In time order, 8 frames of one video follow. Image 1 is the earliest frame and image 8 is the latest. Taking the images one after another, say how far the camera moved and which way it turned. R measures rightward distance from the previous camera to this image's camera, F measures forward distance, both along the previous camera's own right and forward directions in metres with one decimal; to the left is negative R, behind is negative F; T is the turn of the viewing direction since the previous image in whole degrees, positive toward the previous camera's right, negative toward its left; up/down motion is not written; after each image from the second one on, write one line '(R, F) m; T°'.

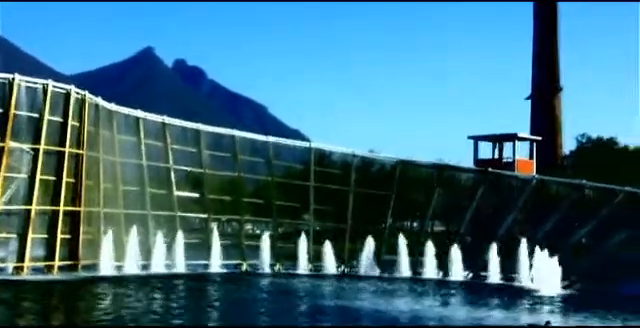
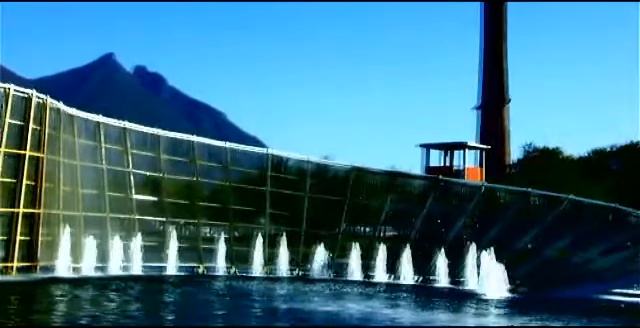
(+0.1, -0.7) m; +2°
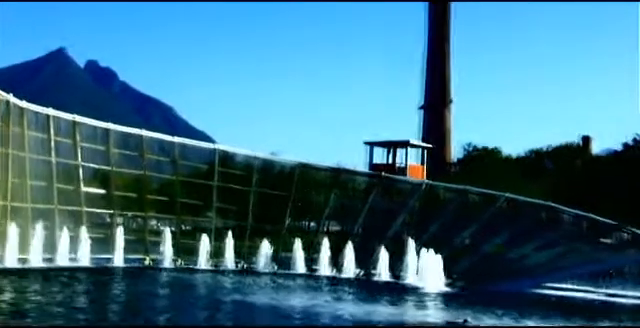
(+0.1, -0.7) m; +3°
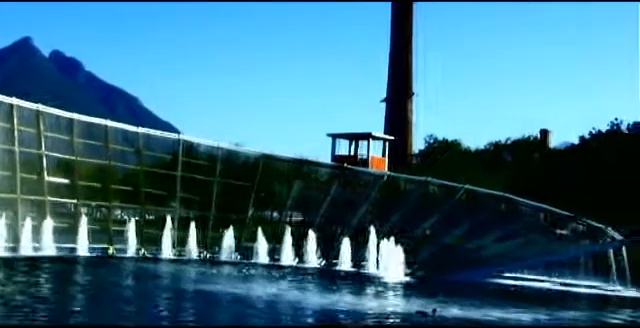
(+0.2, -0.3) m; +2°
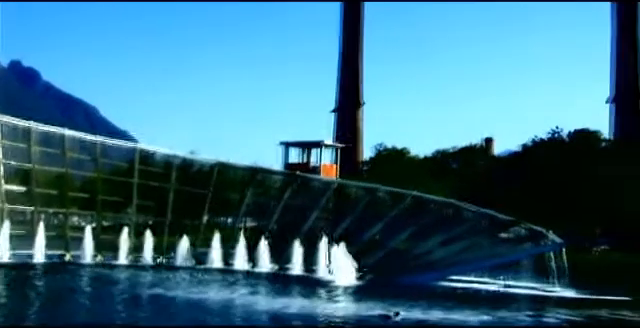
(+1.0, -0.8) m; +1°
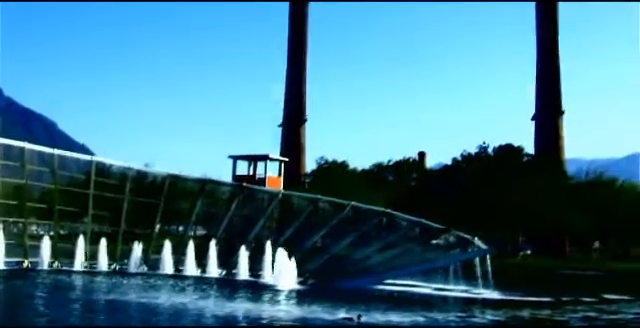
(+0.6, -2.0) m; +2°
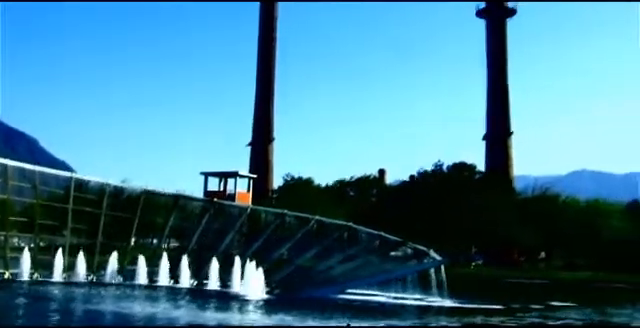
(+0.3, -2.0) m; +2°
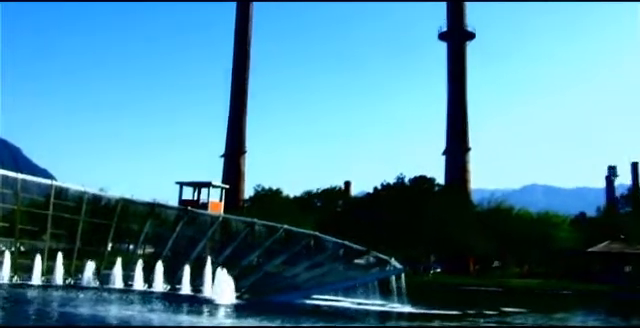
(+0.1, -1.8) m; +2°
